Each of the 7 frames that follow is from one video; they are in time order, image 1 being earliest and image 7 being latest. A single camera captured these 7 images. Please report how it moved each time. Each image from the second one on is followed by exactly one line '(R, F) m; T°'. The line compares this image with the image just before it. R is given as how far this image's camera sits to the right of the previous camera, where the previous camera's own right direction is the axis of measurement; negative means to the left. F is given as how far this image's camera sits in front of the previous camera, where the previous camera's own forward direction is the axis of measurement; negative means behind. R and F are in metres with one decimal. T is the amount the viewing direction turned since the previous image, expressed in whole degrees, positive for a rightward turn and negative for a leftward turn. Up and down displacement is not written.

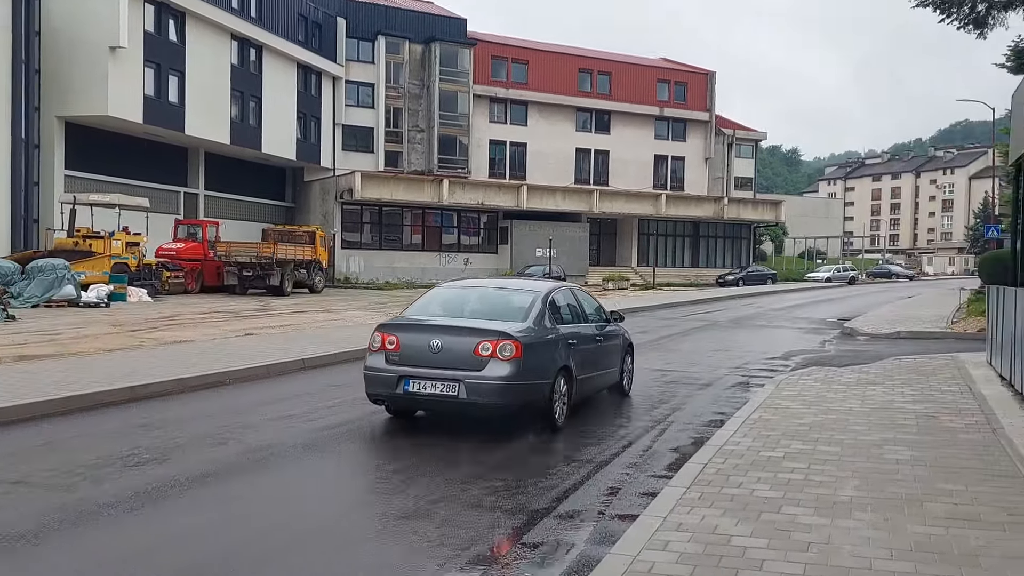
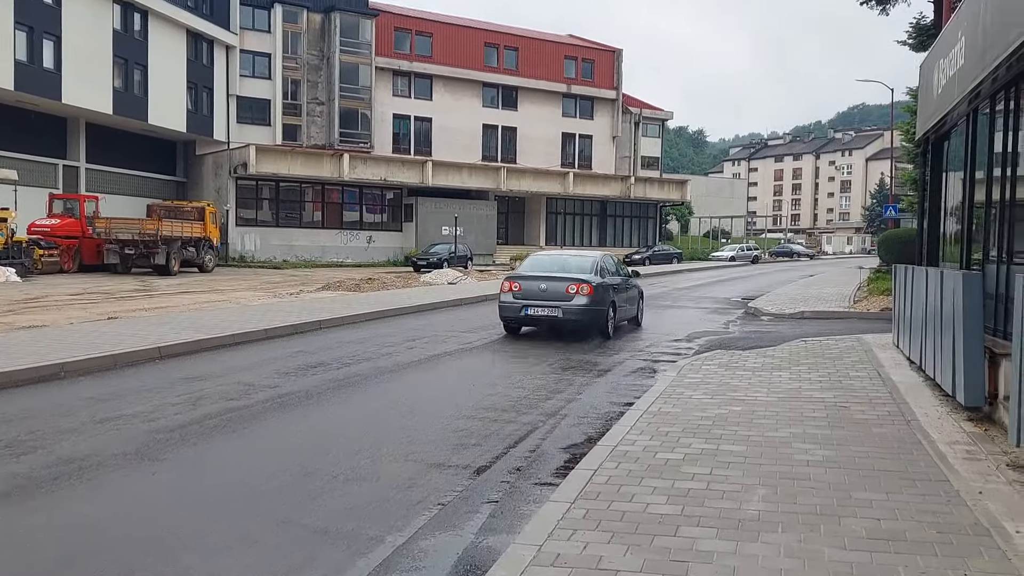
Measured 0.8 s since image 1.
(+0.3, +1.0) m; +5°
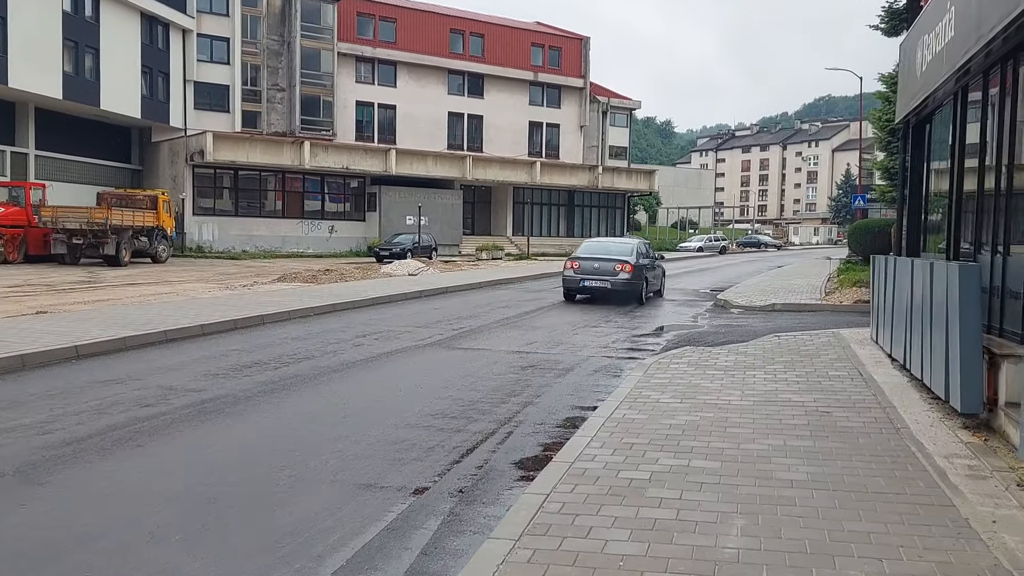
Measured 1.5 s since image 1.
(+0.2, +0.9) m; +2°
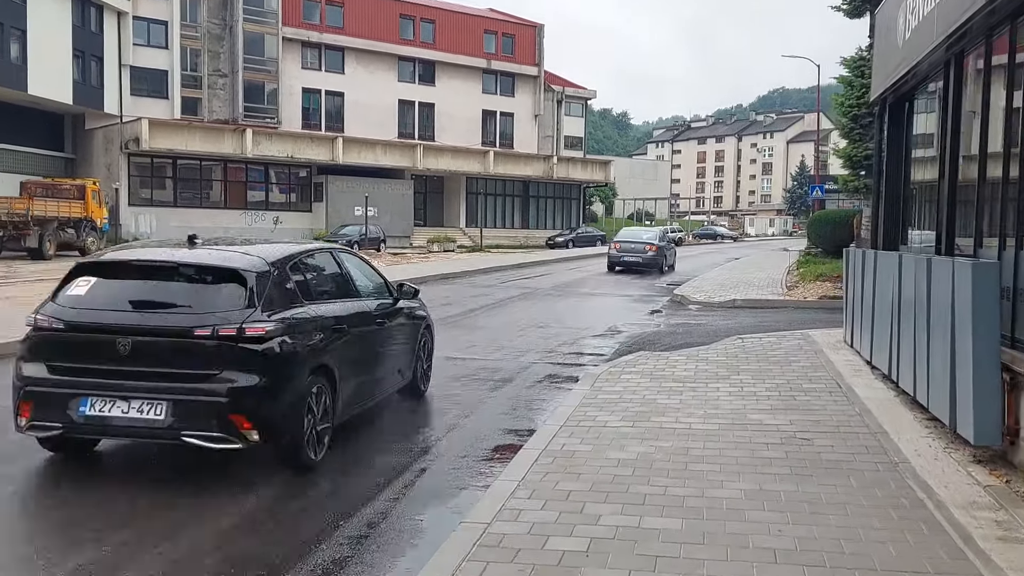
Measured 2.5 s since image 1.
(+0.3, +1.4) m; +3°
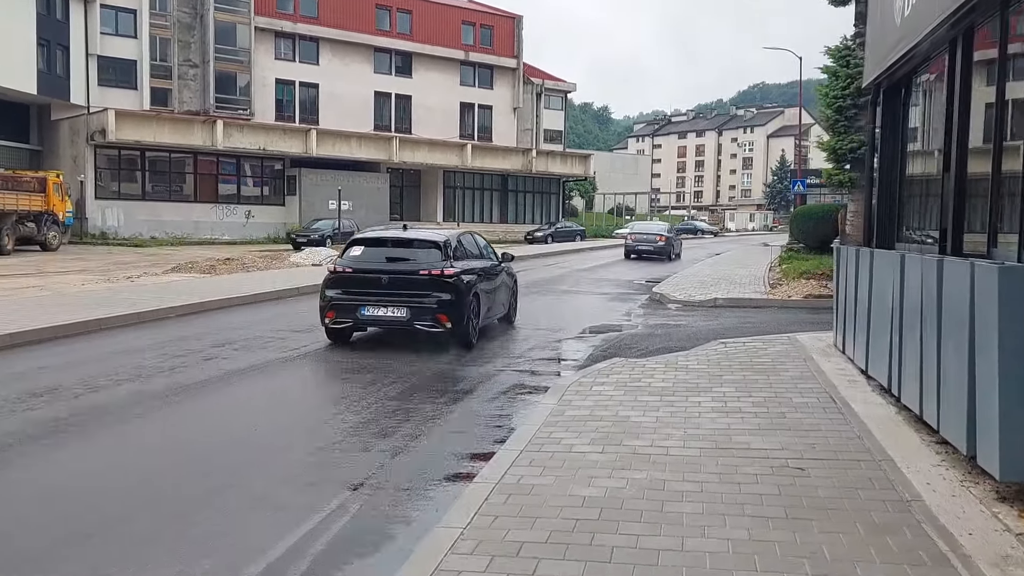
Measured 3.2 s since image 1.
(+0.2, +0.9) m; +1°
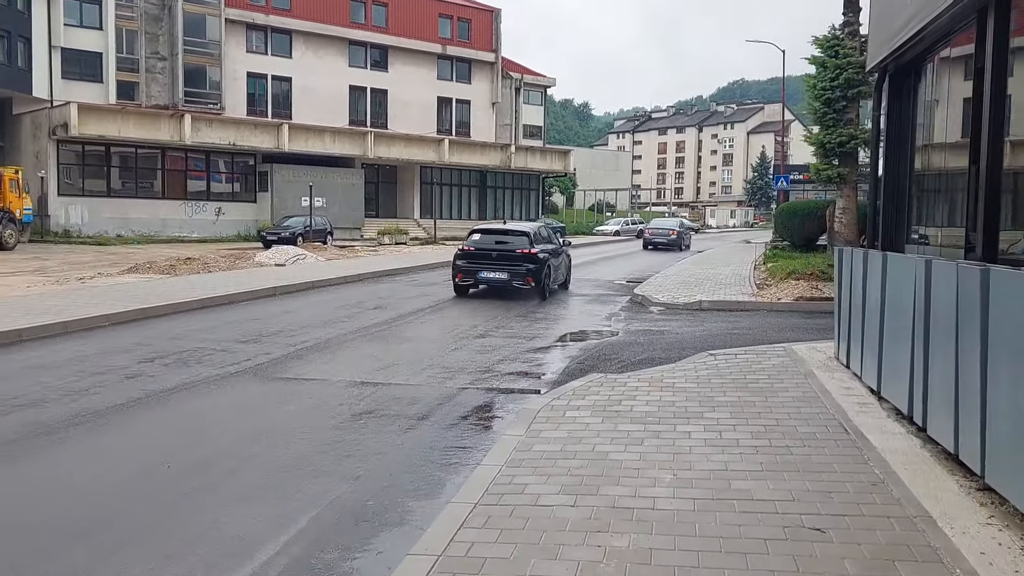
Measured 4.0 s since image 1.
(+0.2, +1.1) m; +1°
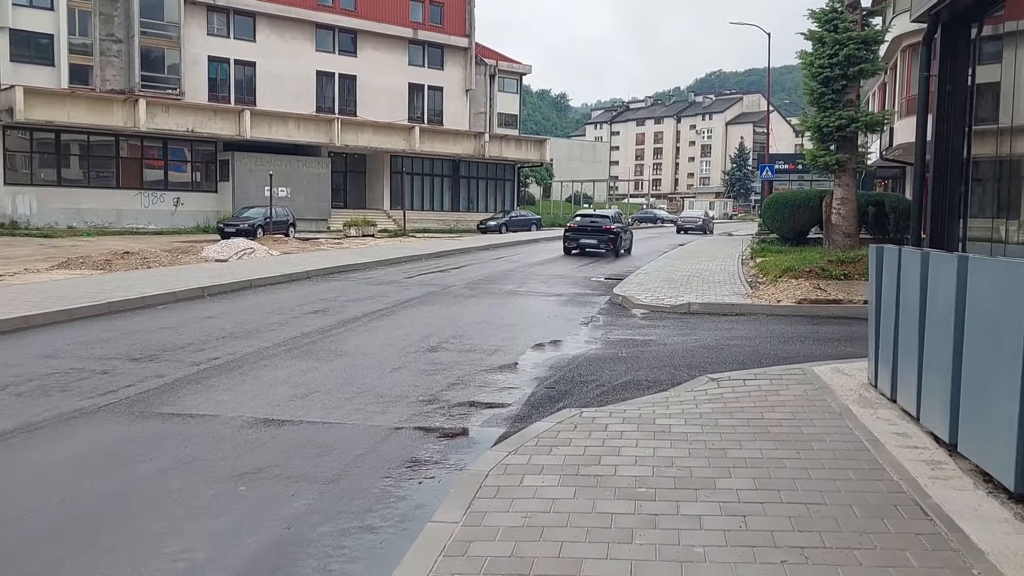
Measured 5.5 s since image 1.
(+0.2, +2.0) m; +1°
